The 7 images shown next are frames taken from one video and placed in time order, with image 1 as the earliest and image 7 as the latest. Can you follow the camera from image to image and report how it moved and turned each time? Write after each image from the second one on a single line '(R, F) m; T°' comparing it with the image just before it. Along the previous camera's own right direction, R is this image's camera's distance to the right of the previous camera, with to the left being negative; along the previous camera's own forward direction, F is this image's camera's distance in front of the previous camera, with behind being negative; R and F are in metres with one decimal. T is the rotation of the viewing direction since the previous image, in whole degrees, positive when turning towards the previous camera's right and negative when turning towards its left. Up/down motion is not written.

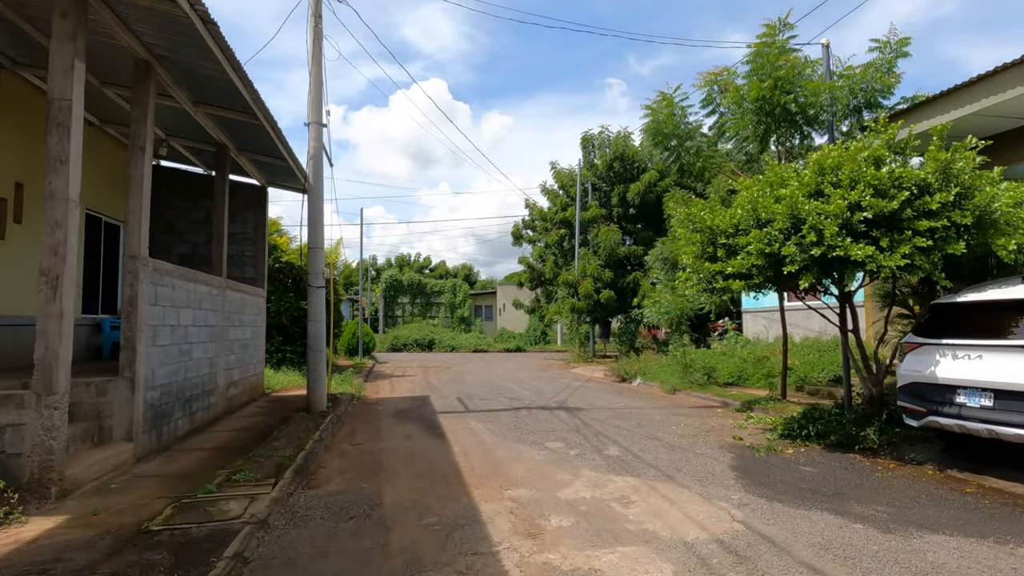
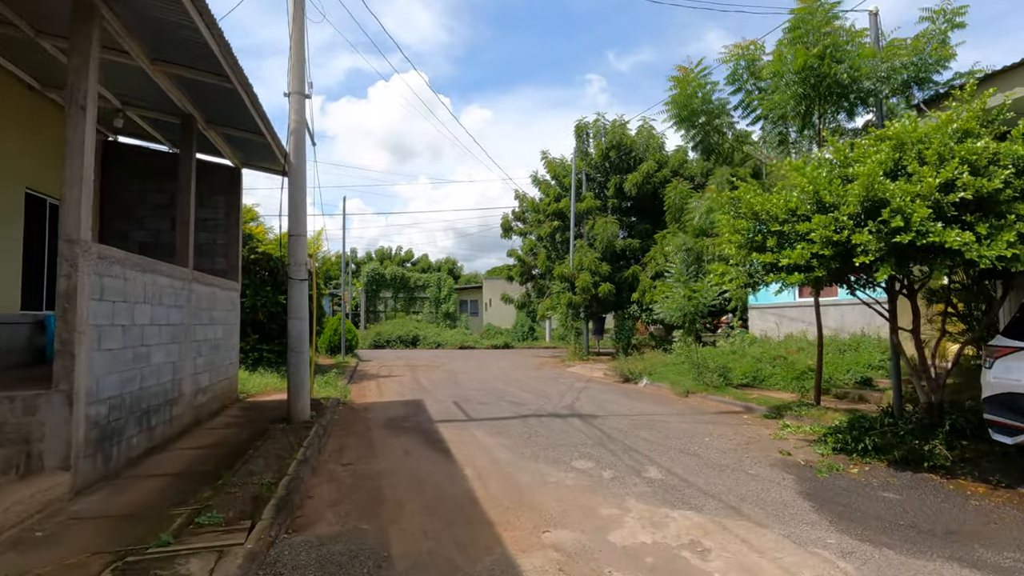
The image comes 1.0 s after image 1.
(-0.5, +1.2) m; +2°
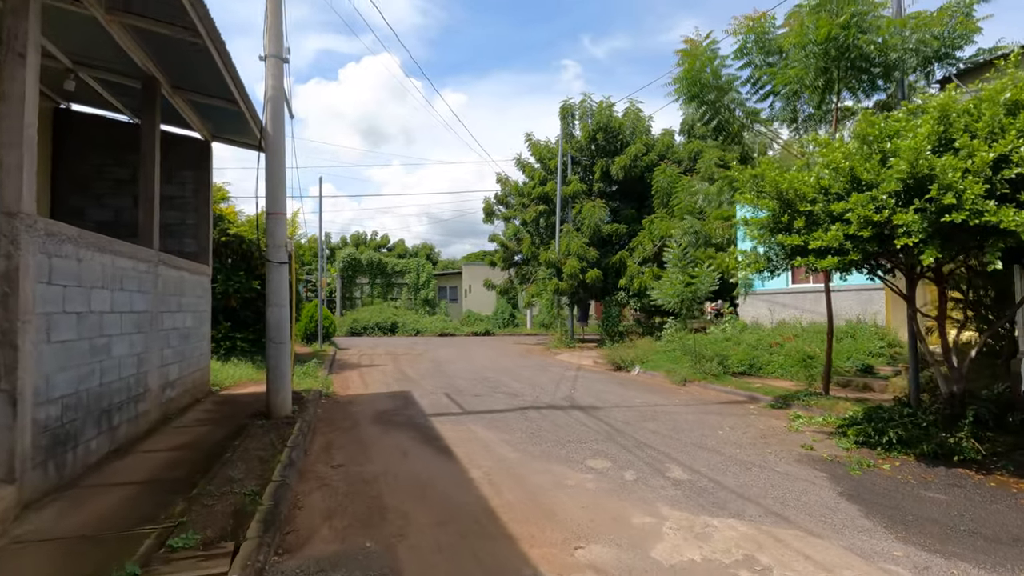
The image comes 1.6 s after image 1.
(-0.4, +0.7) m; +3°
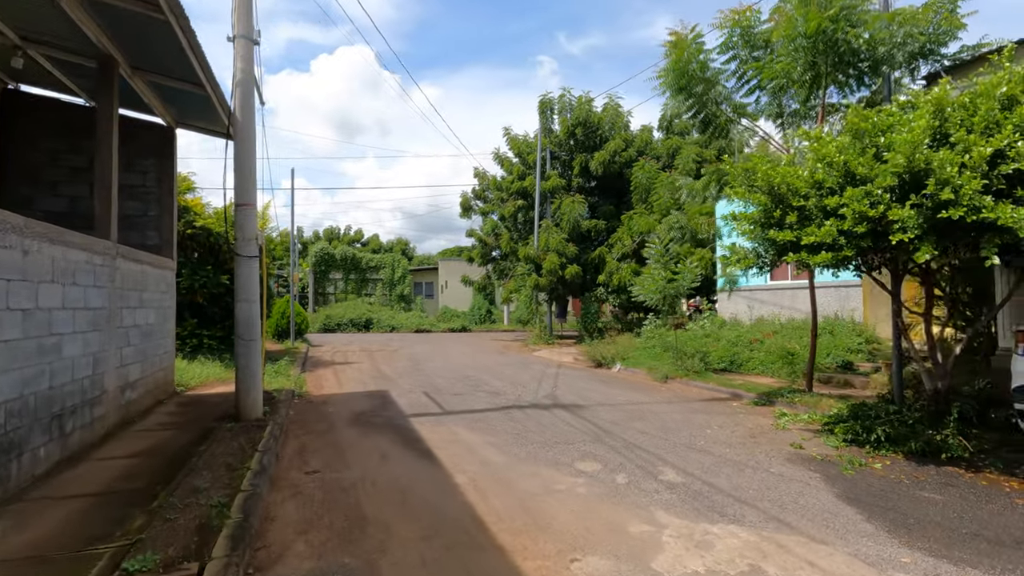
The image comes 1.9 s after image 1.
(-0.1, +0.3) m; +3°
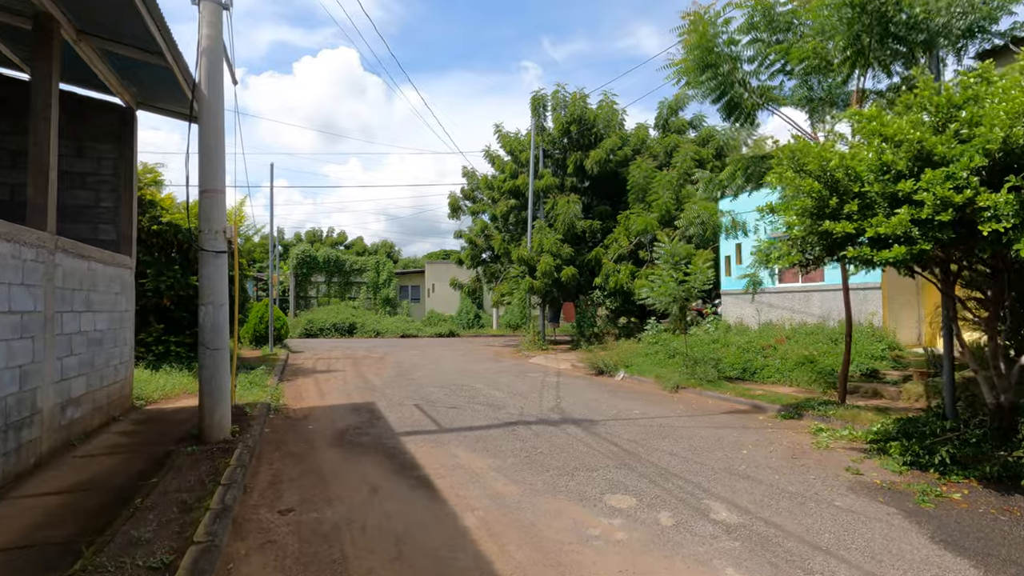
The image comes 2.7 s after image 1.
(-0.3, +1.0) m; +2°
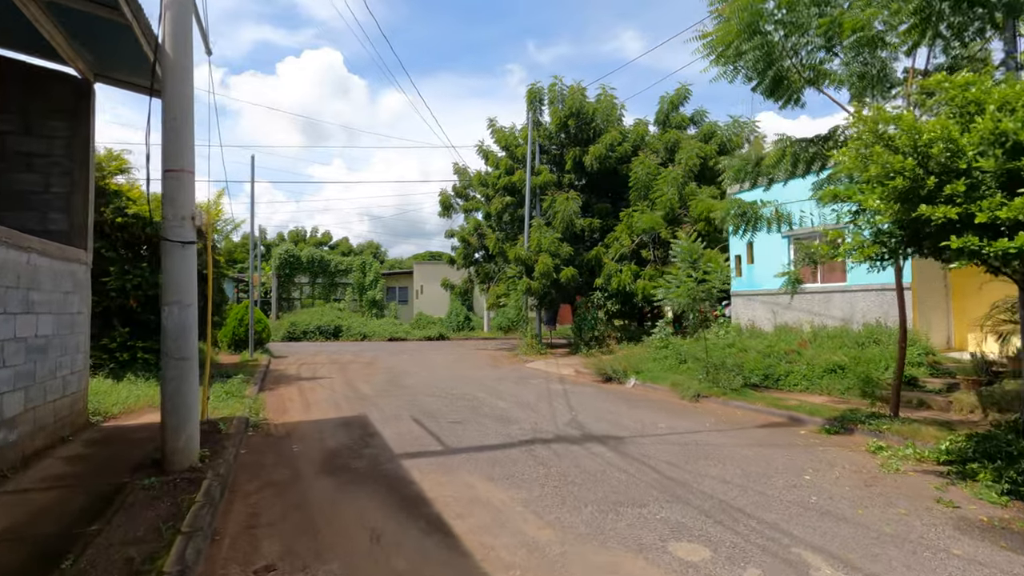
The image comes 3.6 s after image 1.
(-0.4, +1.1) m; +2°
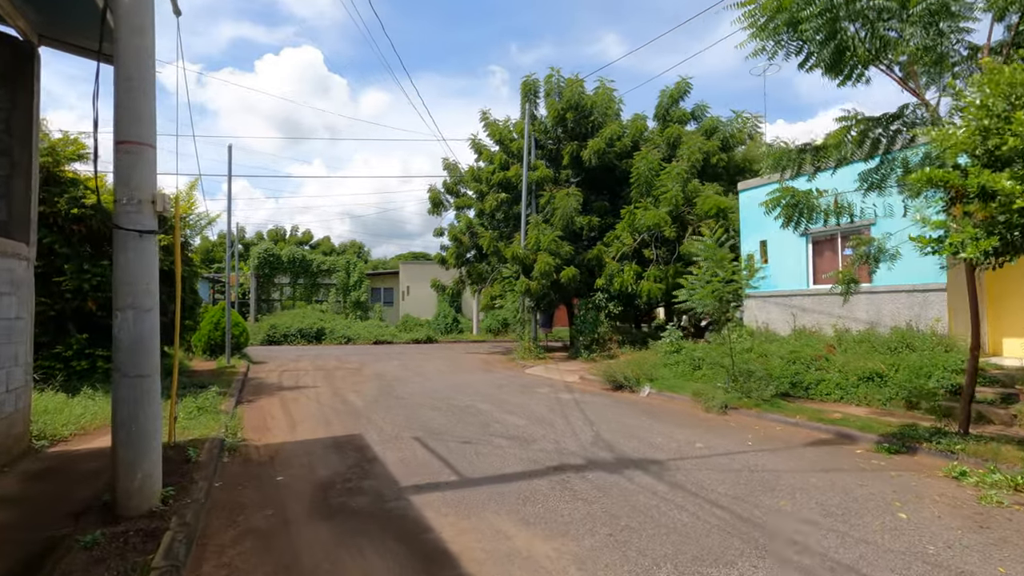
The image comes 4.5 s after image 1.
(-0.5, +1.1) m; +2°
